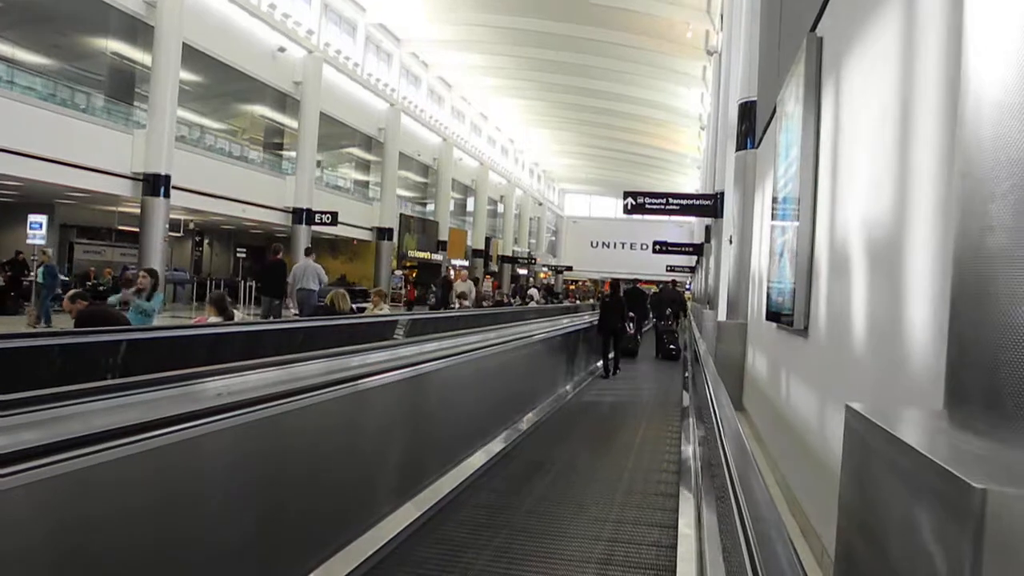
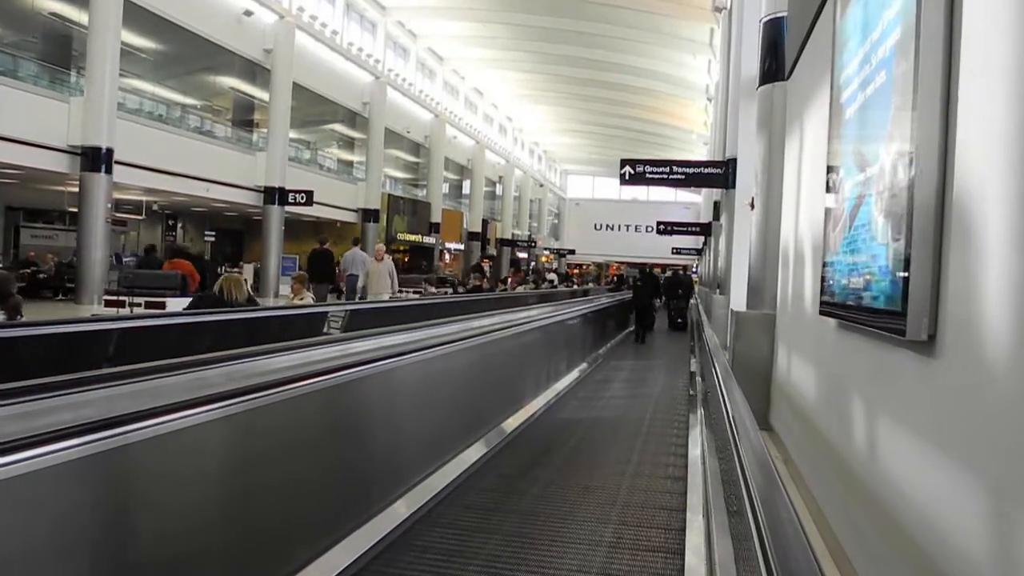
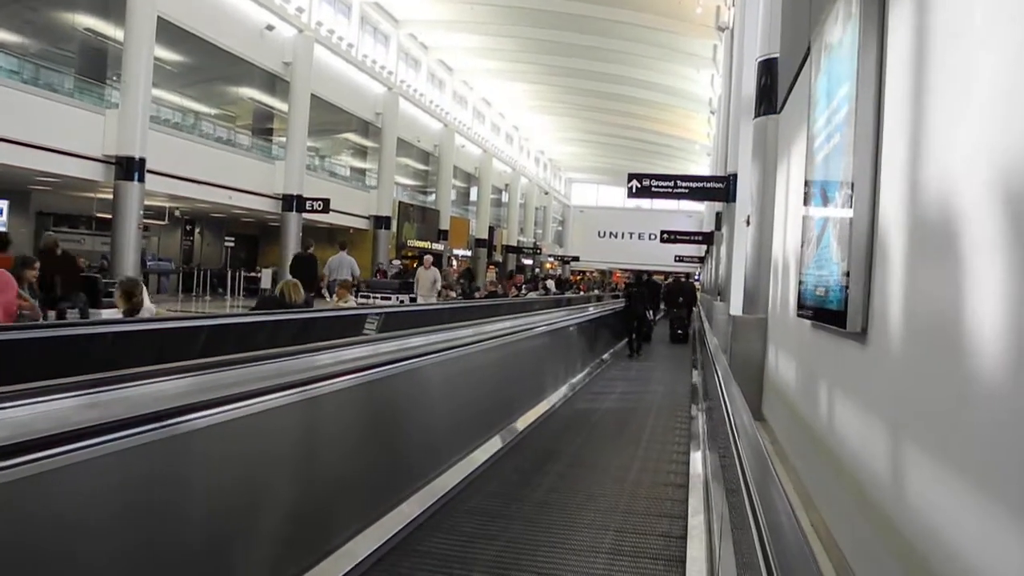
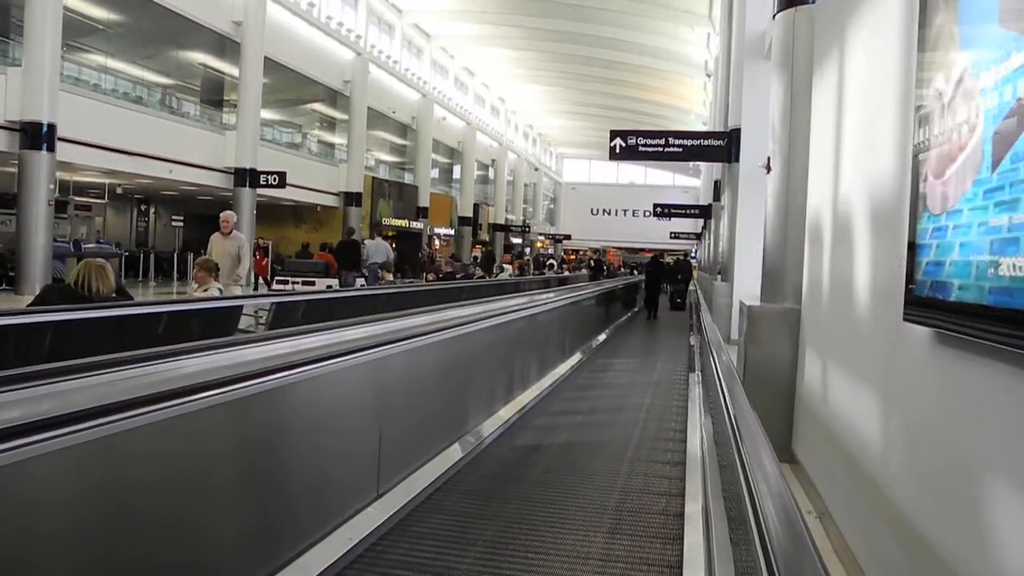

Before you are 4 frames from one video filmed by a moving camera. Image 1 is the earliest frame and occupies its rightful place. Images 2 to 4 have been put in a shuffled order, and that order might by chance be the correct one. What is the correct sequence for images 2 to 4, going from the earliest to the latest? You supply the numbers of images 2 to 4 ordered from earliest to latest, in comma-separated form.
3, 2, 4
